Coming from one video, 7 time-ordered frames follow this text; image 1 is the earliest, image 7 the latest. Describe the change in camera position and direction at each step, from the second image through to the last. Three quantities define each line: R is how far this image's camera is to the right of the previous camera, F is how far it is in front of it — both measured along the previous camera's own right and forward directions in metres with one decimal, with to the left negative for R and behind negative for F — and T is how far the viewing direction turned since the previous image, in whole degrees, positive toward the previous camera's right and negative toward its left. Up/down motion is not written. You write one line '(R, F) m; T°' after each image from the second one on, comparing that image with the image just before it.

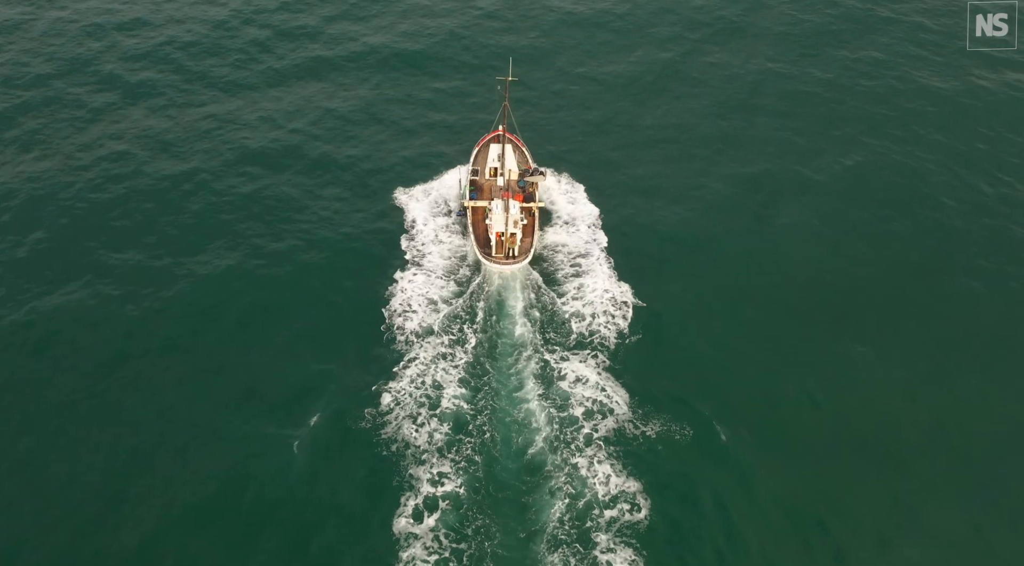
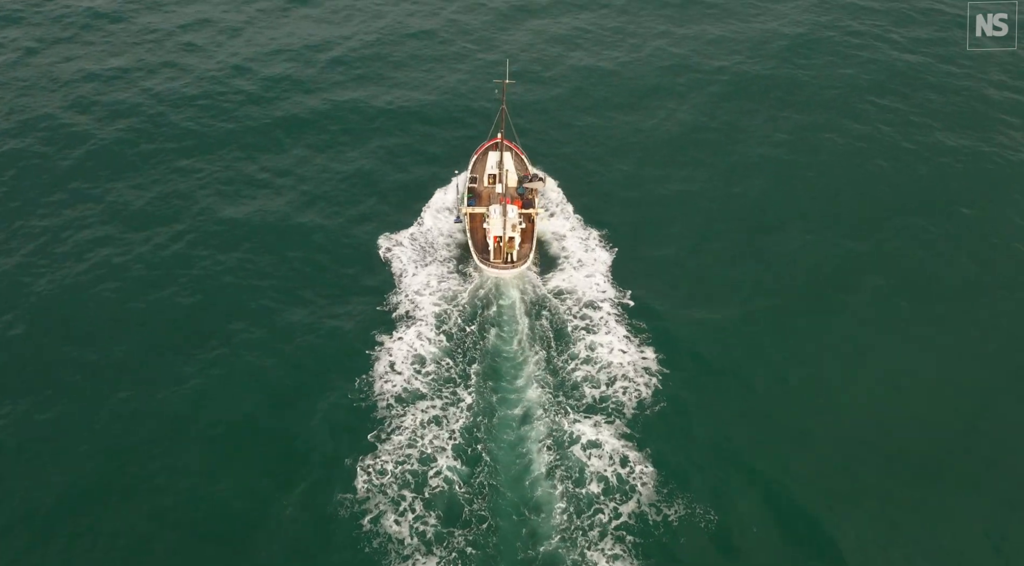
(+0.6, +16.5) m; -1°
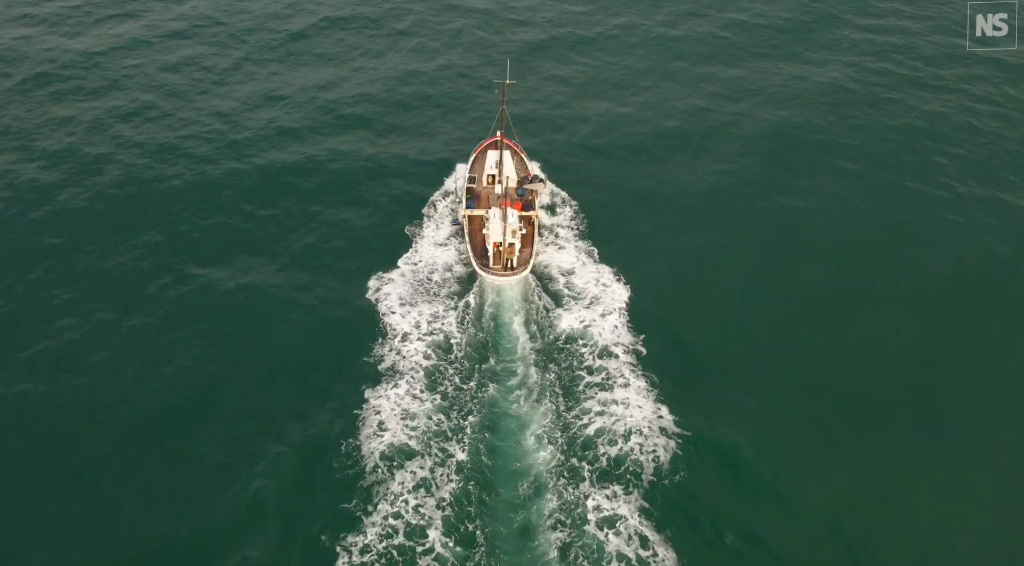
(+0.4, +11.2) m; 0°
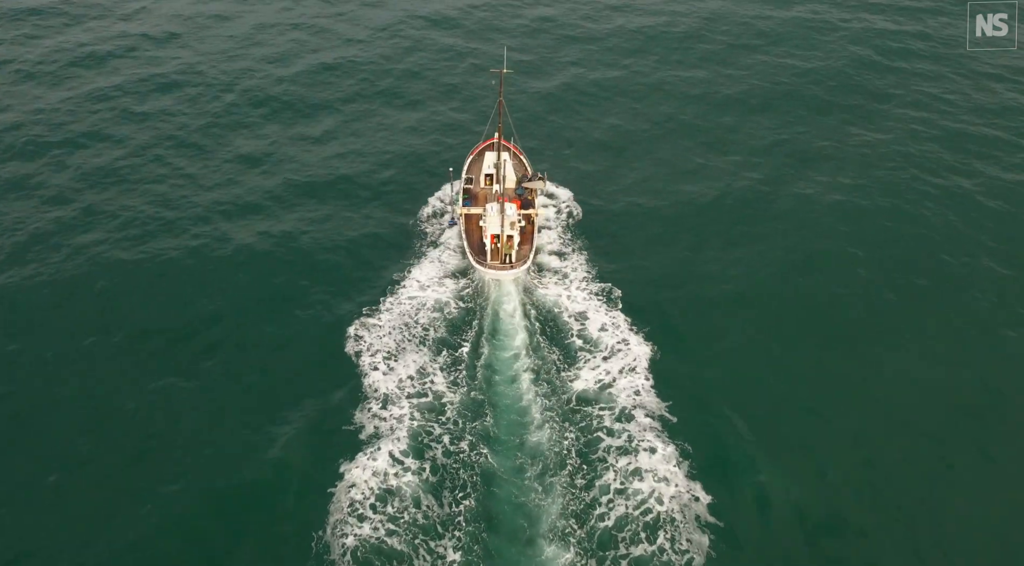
(+0.3, +13.9) m; 0°
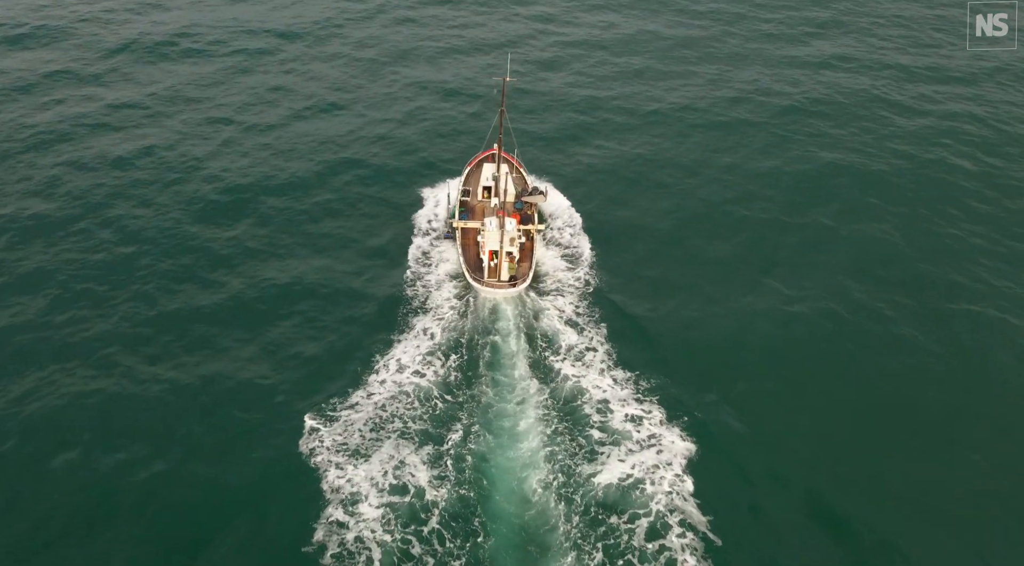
(-0.1, +18.4) m; 0°
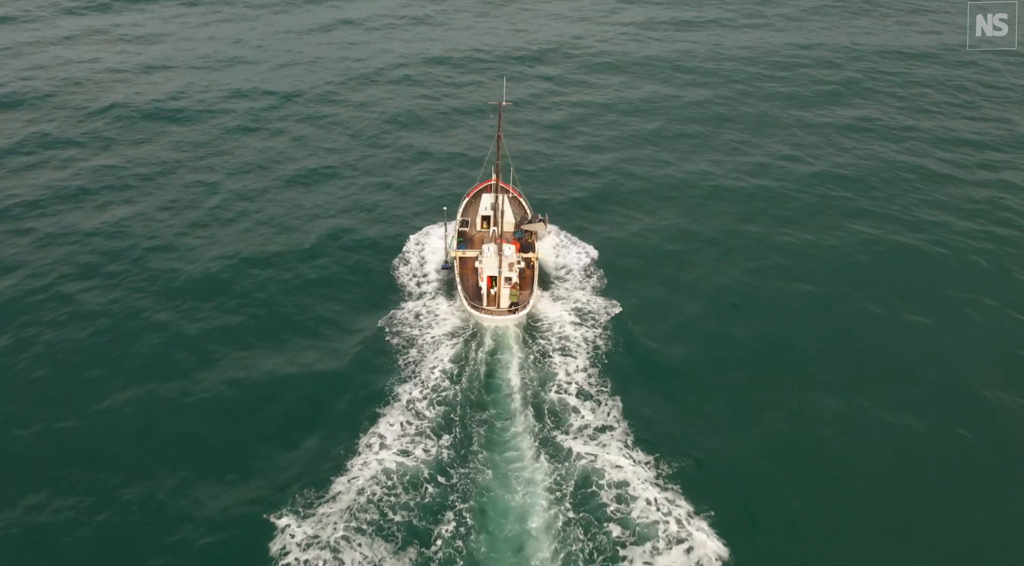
(0.0, +10.3) m; 0°
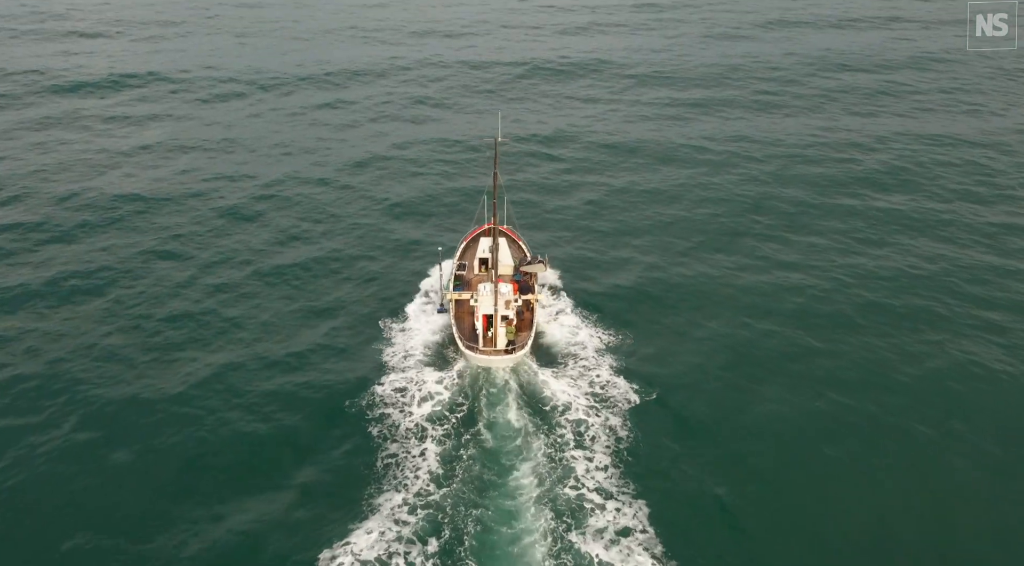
(-0.1, +10.0) m; 0°
